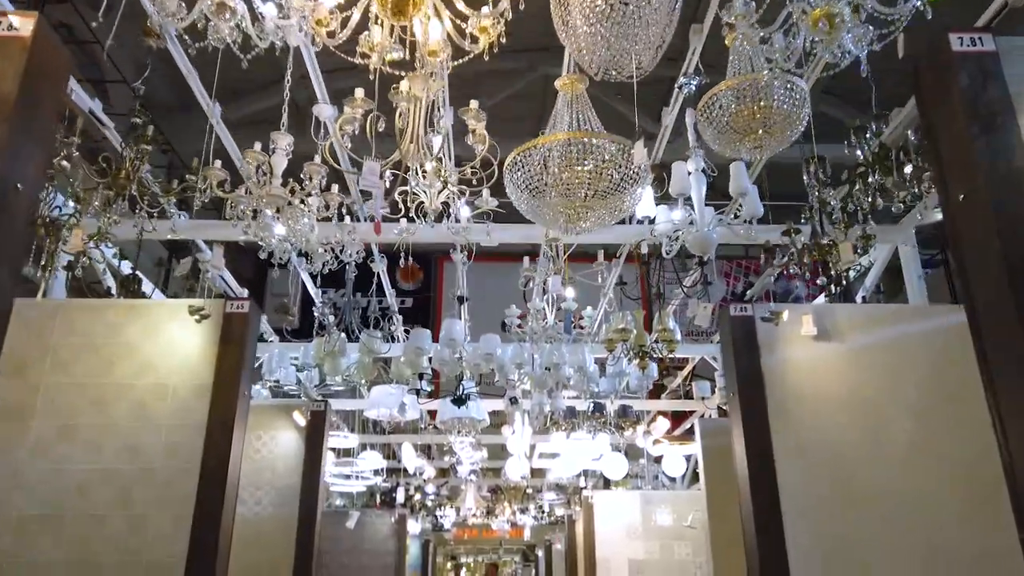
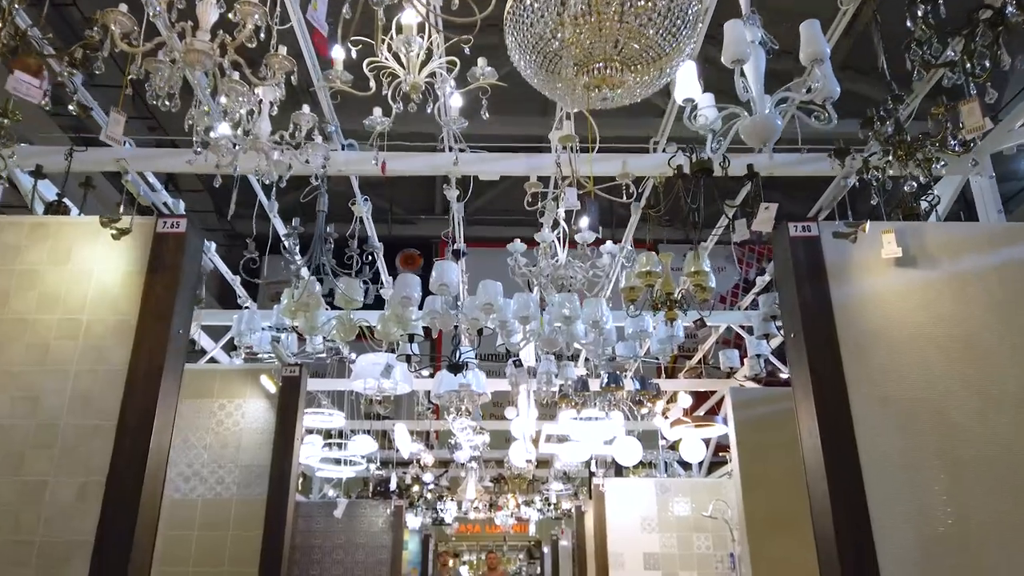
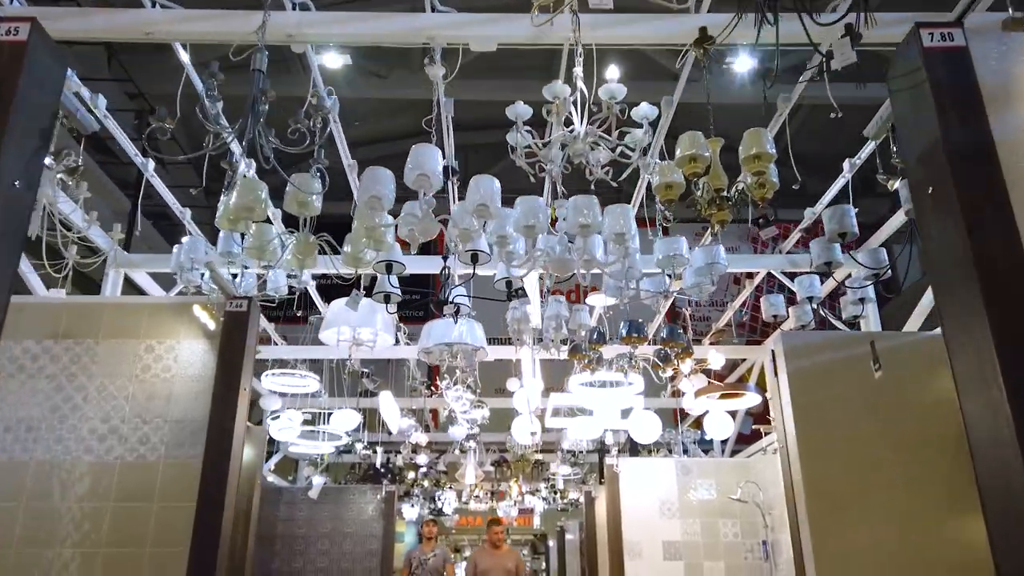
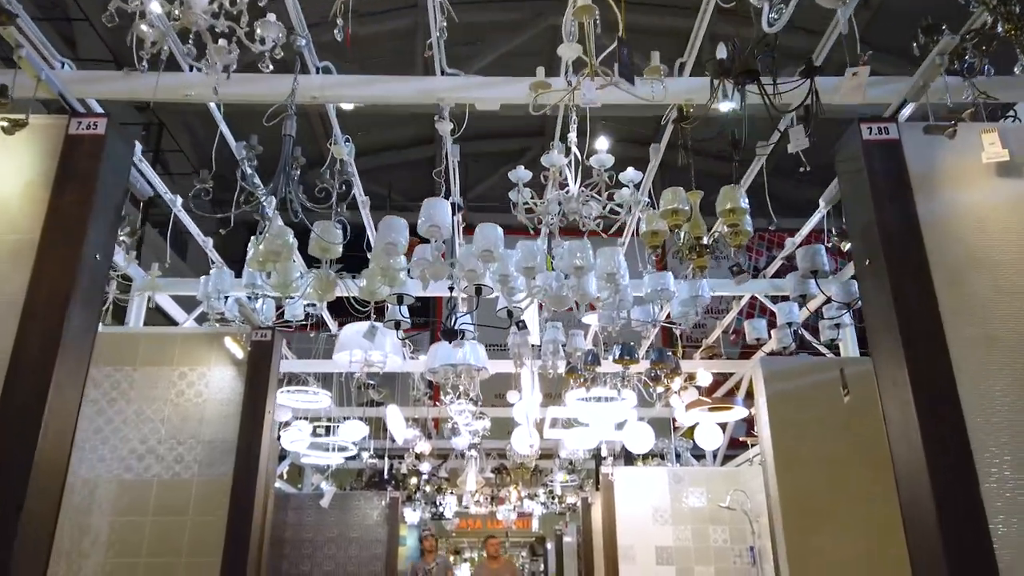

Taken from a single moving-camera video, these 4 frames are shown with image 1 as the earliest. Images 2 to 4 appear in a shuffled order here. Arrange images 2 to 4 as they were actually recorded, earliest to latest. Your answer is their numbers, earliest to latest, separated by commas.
2, 4, 3
